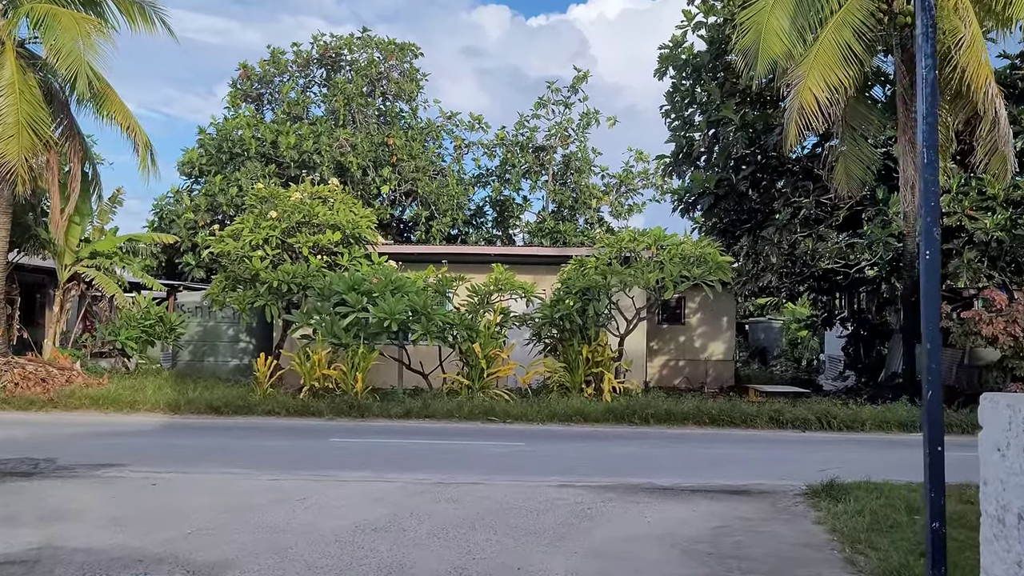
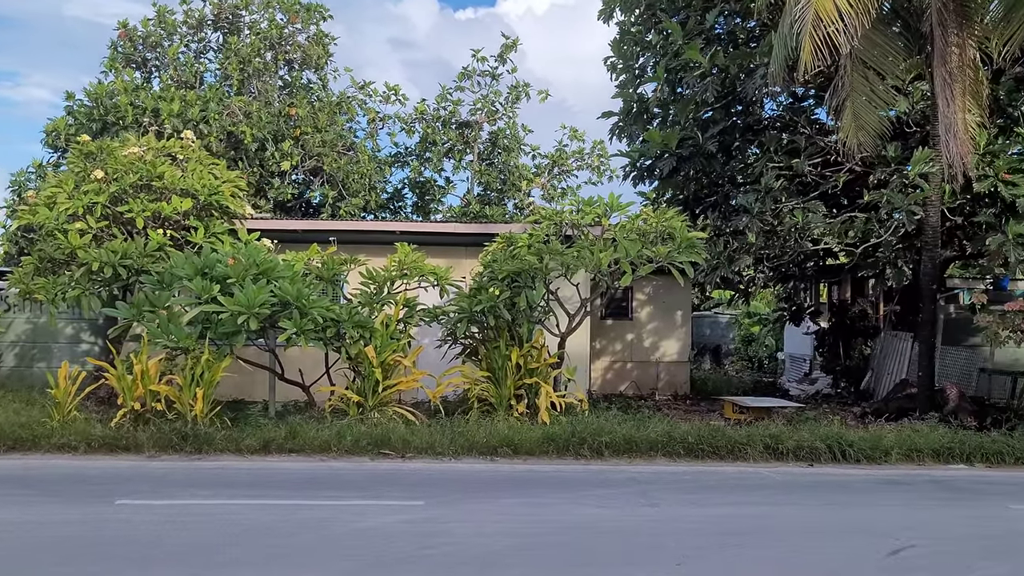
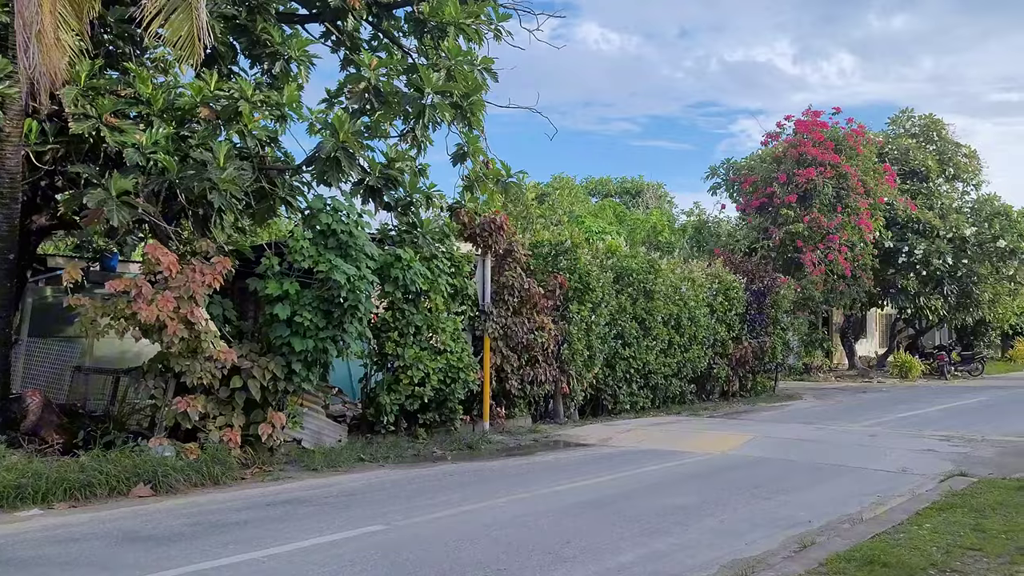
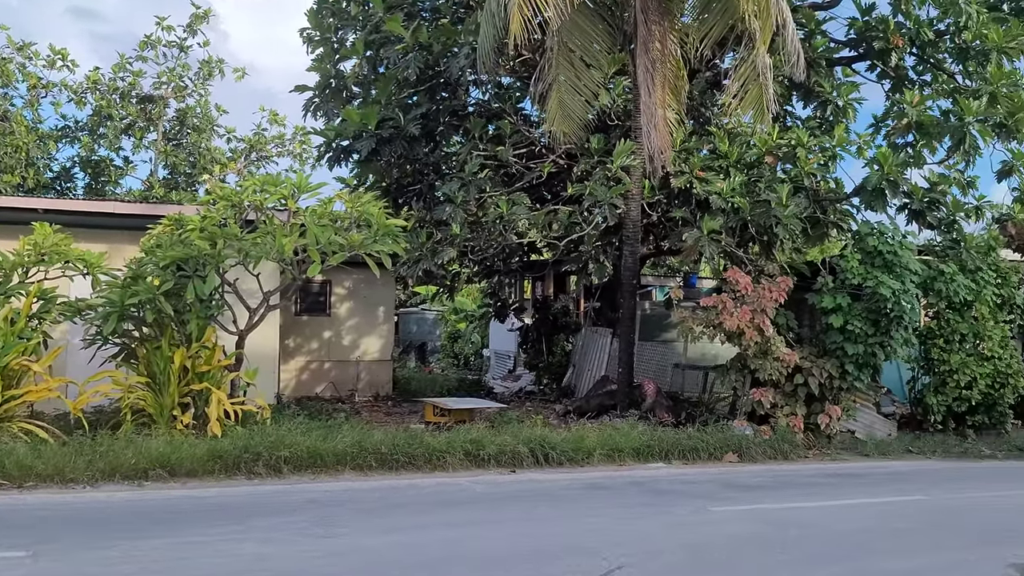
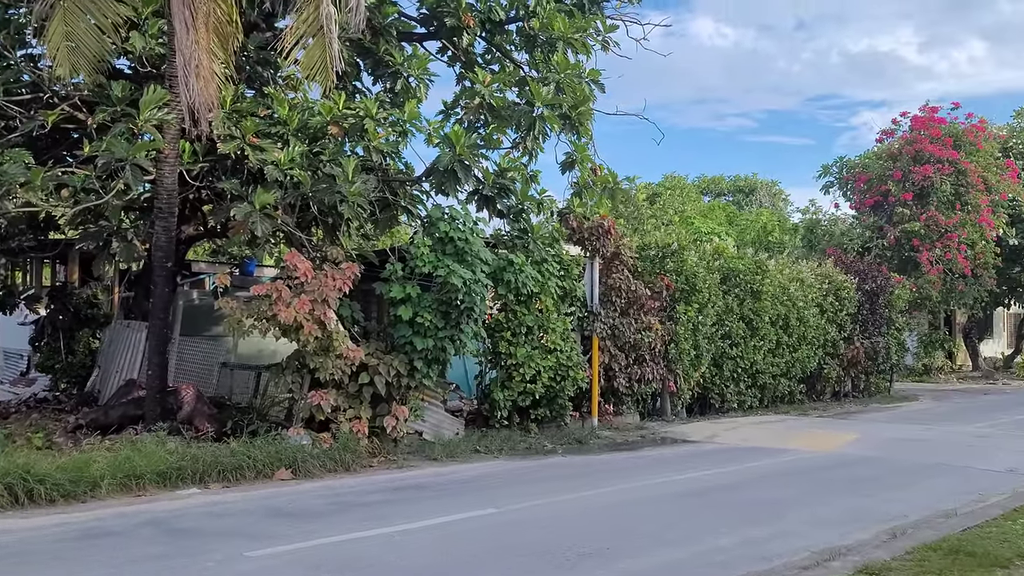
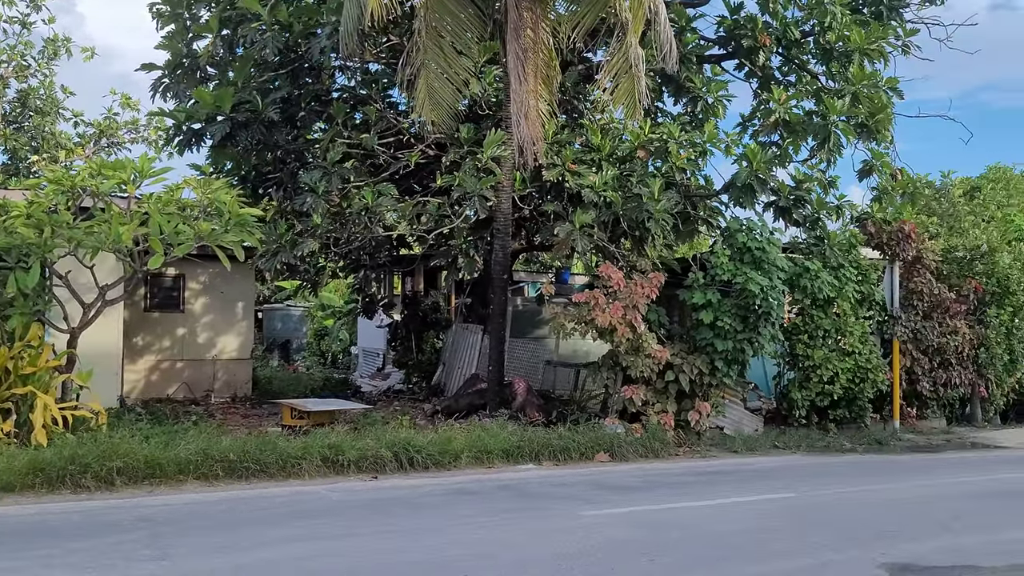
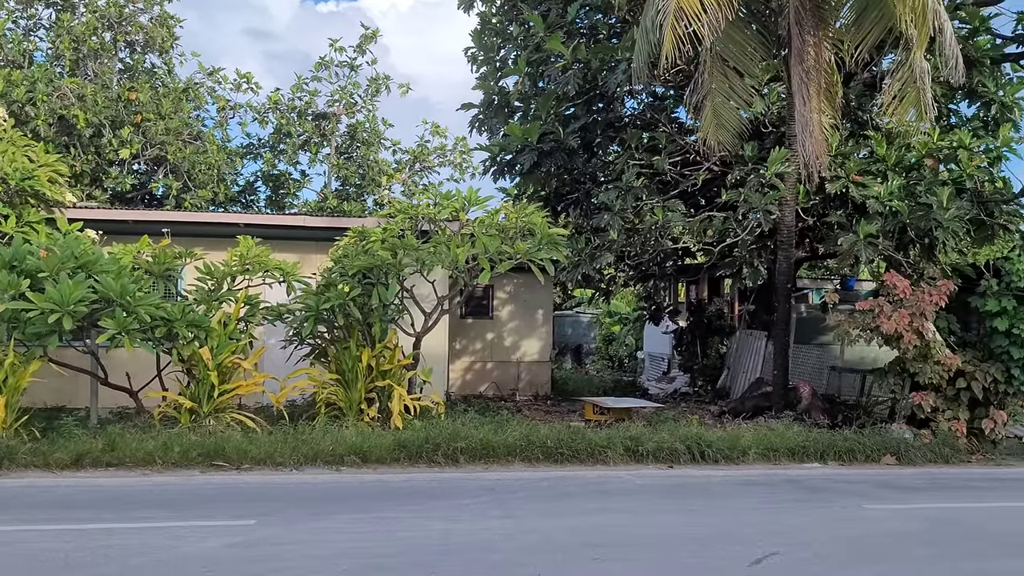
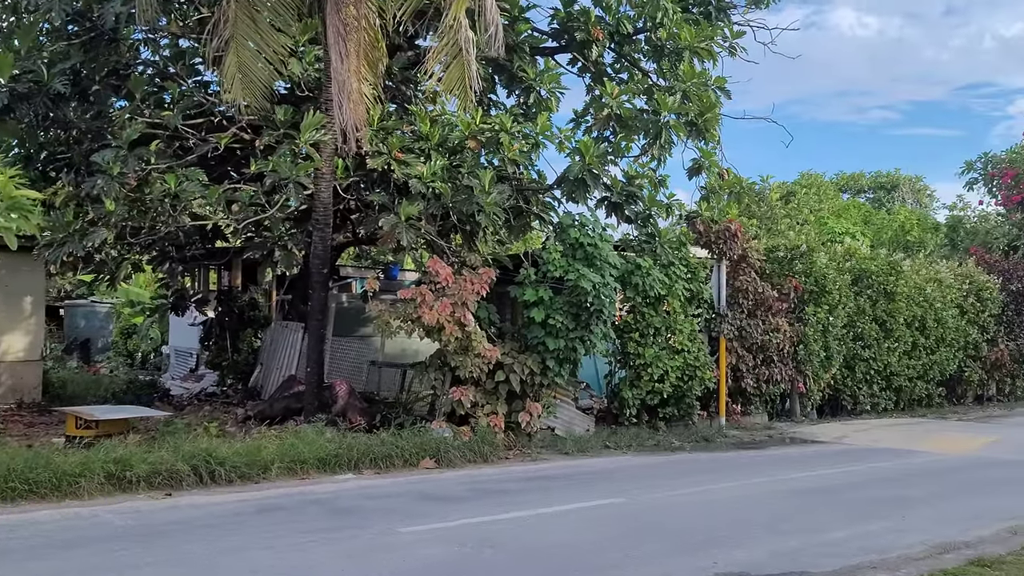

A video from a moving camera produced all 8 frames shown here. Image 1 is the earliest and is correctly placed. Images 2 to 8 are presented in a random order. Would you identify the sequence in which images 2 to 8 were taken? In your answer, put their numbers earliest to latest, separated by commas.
2, 7, 4, 6, 8, 5, 3
